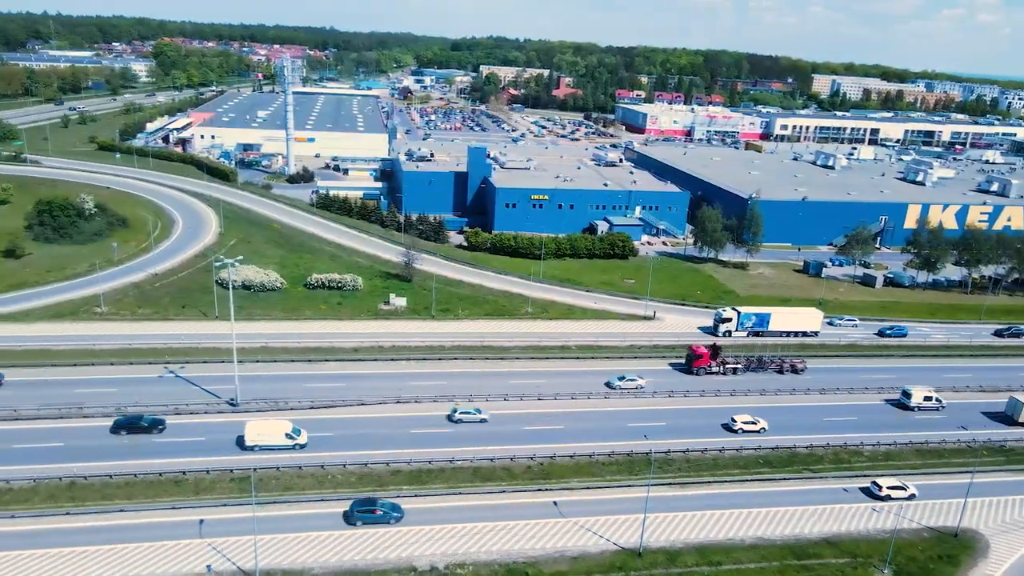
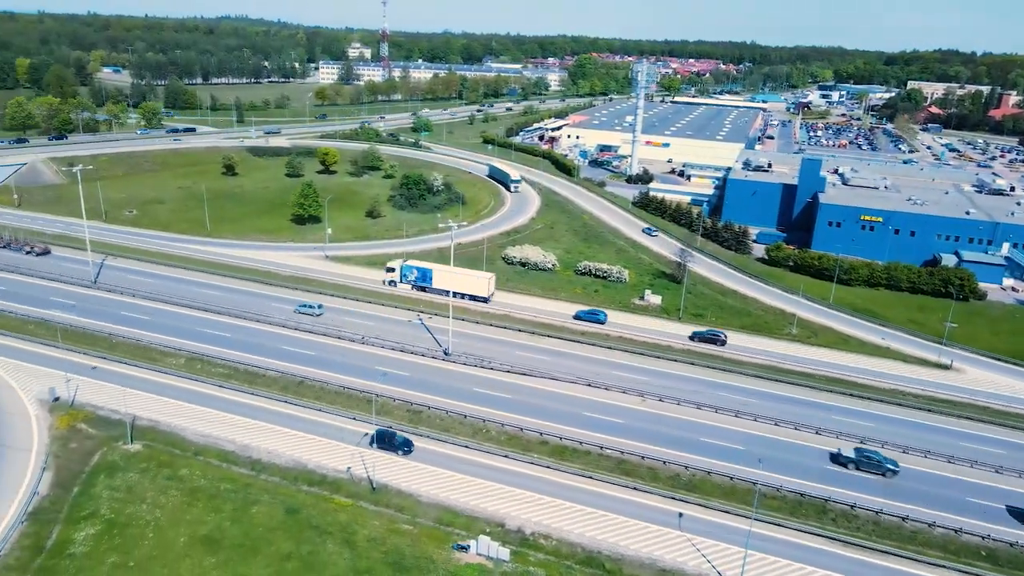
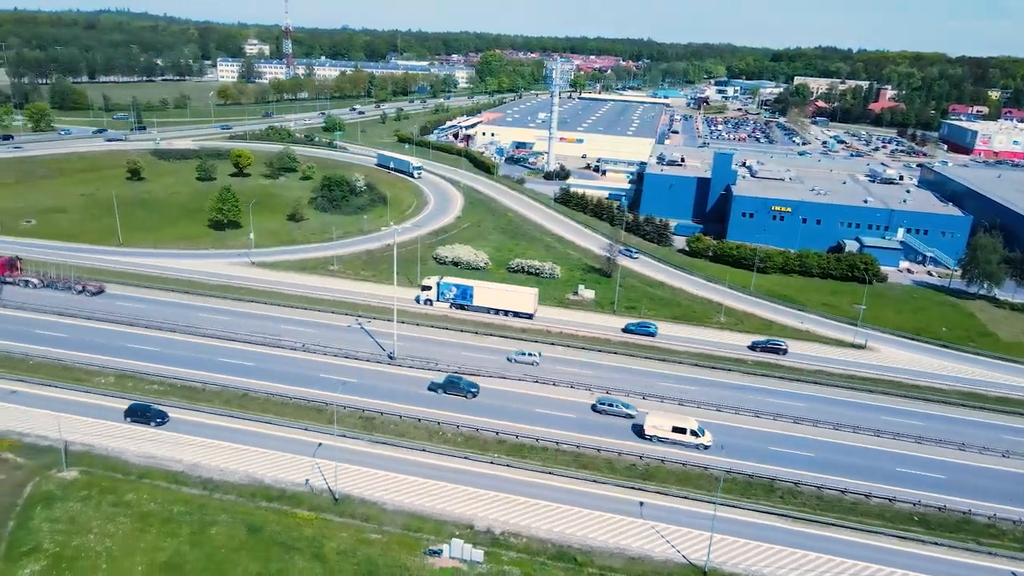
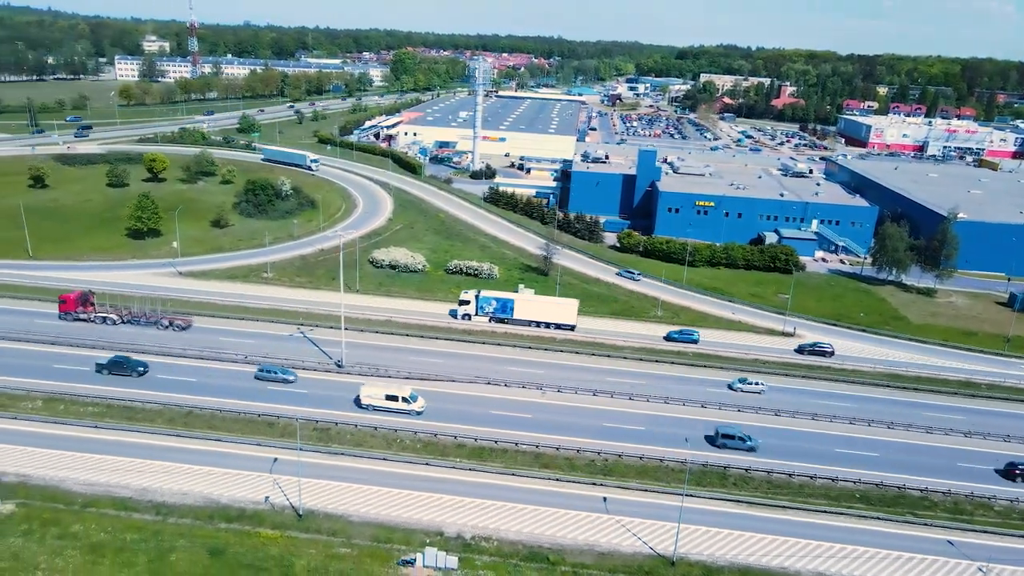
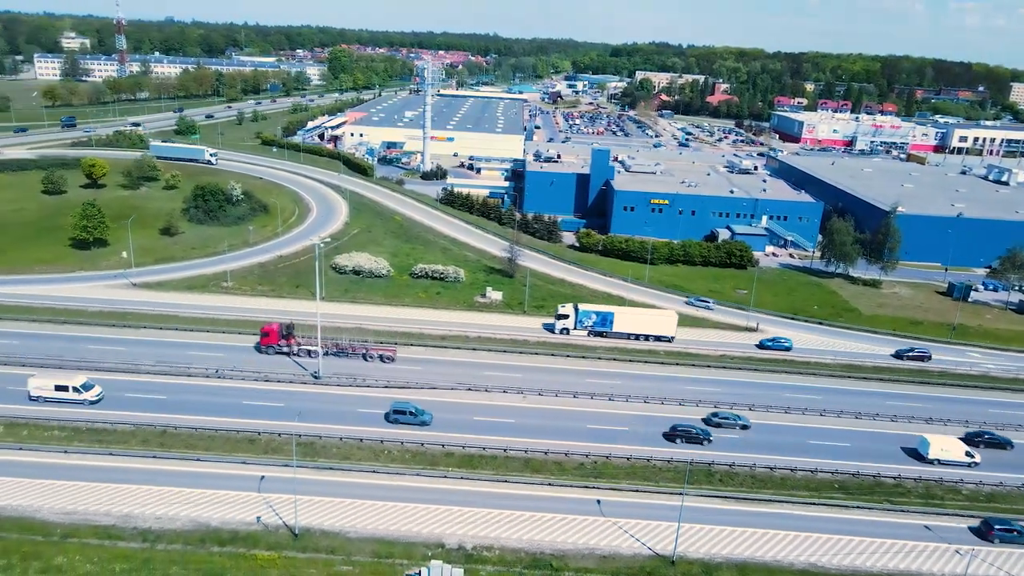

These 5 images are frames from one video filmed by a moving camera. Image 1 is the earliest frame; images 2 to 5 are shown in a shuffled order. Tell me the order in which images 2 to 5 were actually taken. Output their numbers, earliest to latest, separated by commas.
5, 4, 3, 2
